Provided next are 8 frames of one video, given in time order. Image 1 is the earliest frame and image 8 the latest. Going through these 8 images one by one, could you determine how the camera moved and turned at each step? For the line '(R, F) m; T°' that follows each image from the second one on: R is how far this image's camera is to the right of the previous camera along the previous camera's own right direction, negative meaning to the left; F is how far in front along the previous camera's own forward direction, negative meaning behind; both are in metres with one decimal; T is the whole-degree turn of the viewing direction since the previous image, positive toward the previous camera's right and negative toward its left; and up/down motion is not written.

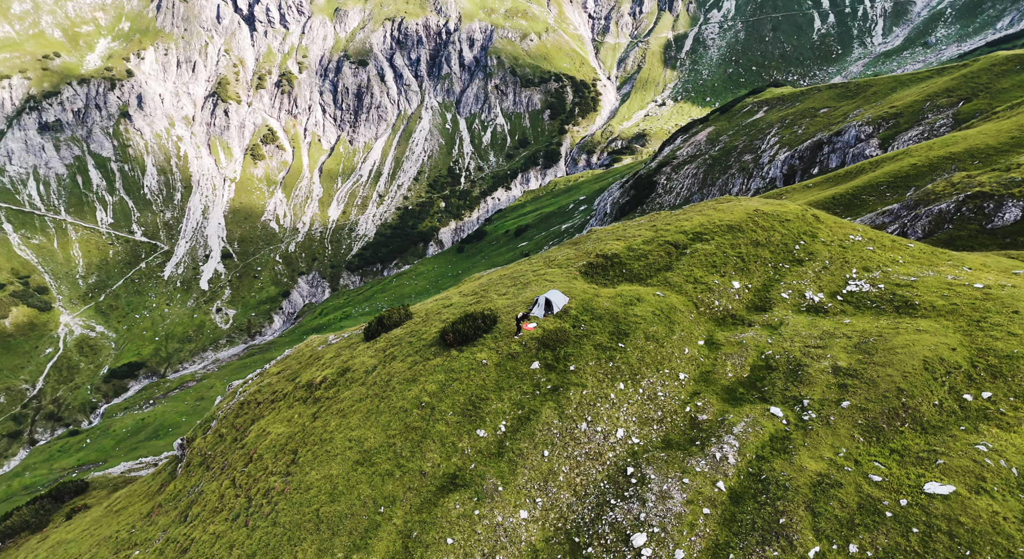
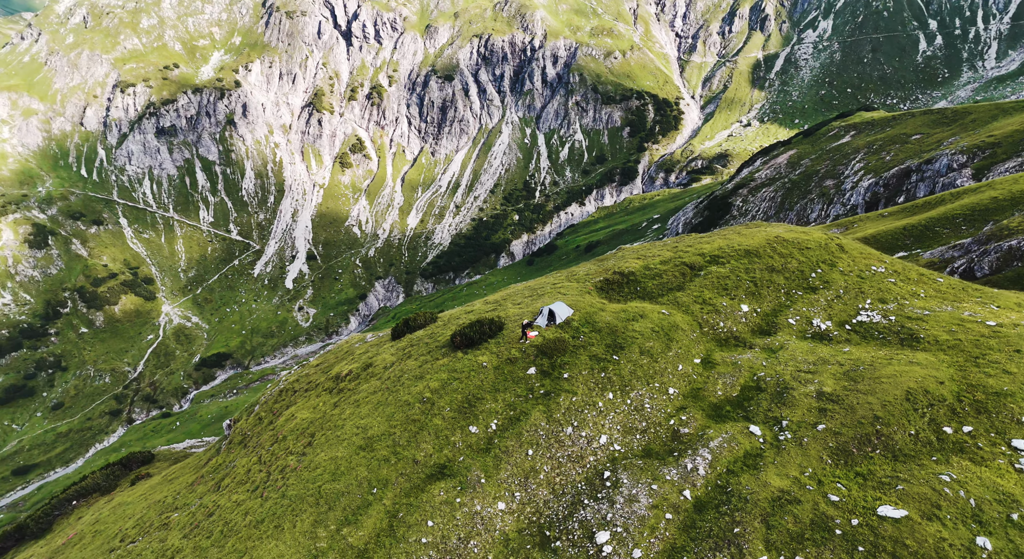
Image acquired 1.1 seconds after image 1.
(+5.8, -3.8) m; -6°
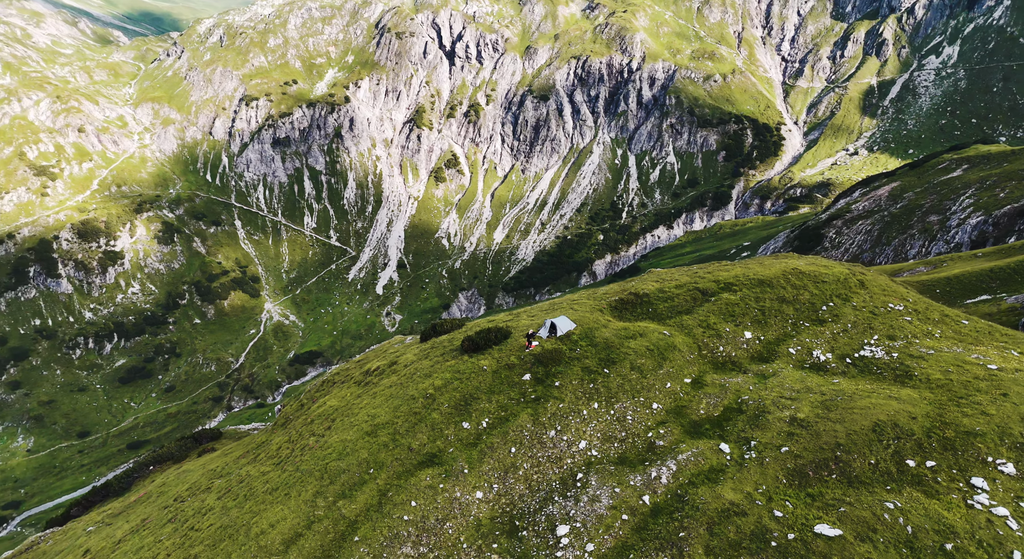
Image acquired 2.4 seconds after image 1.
(+7.0, -4.9) m; -6°
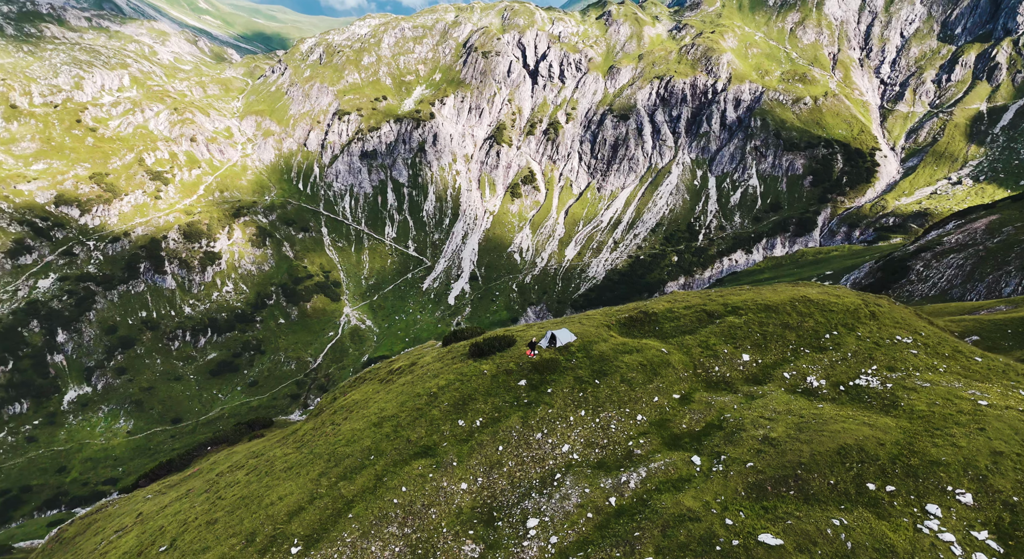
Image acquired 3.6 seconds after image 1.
(+6.2, -4.6) m; -5°
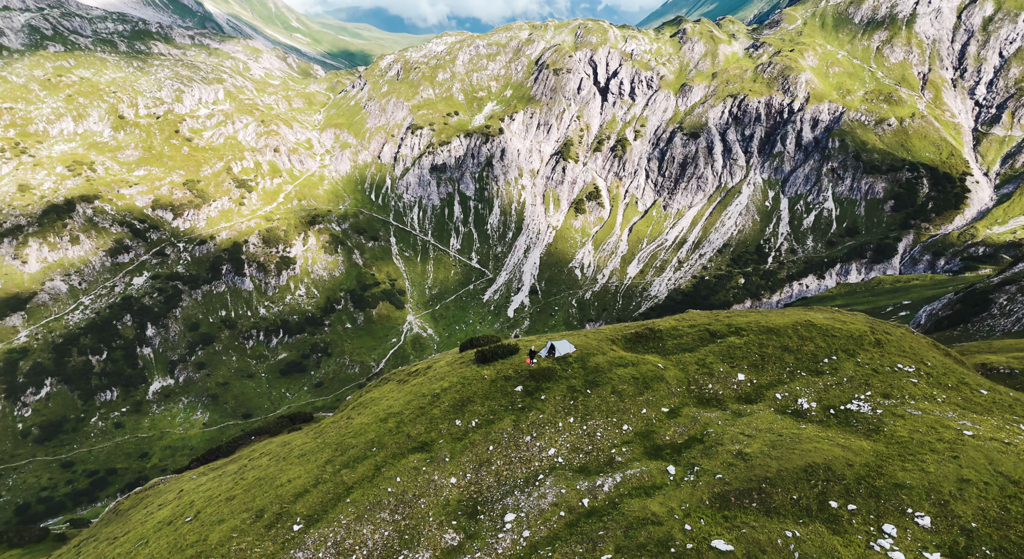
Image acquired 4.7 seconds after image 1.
(+5.5, -4.3) m; -4°
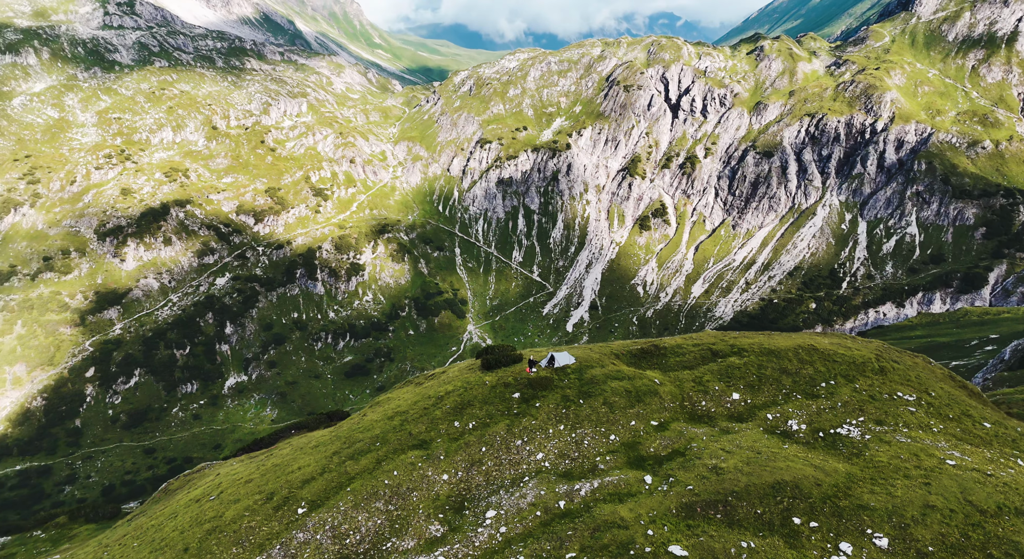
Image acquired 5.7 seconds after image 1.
(+5.7, -4.2) m; -4°
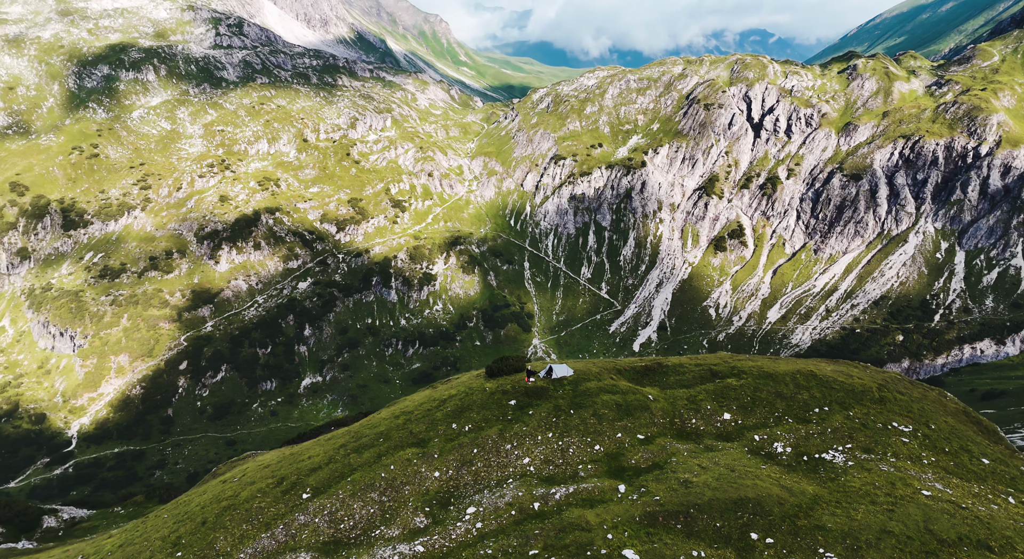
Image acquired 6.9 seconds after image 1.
(+6.8, -4.5) m; -5°
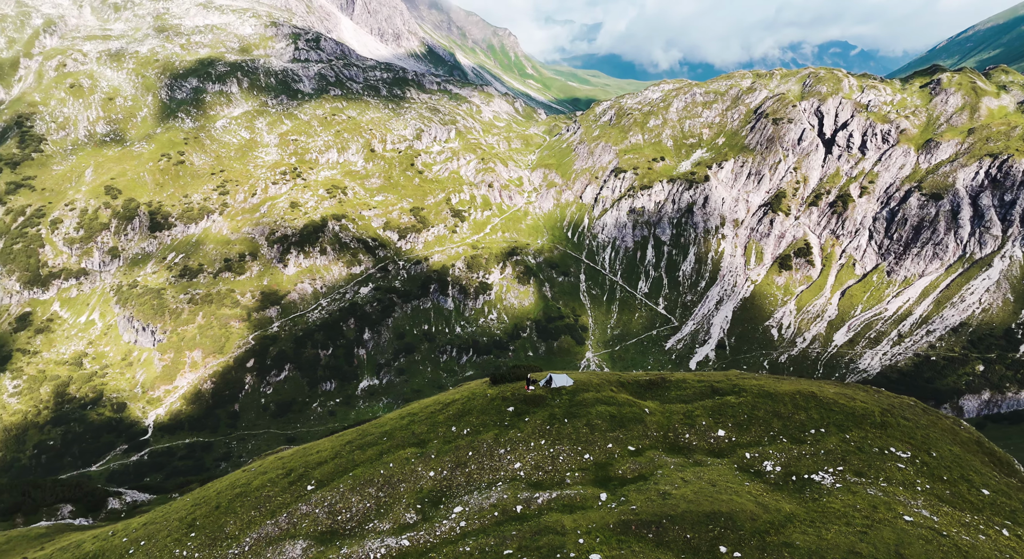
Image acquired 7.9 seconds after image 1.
(+5.7, -3.2) m; -4°
